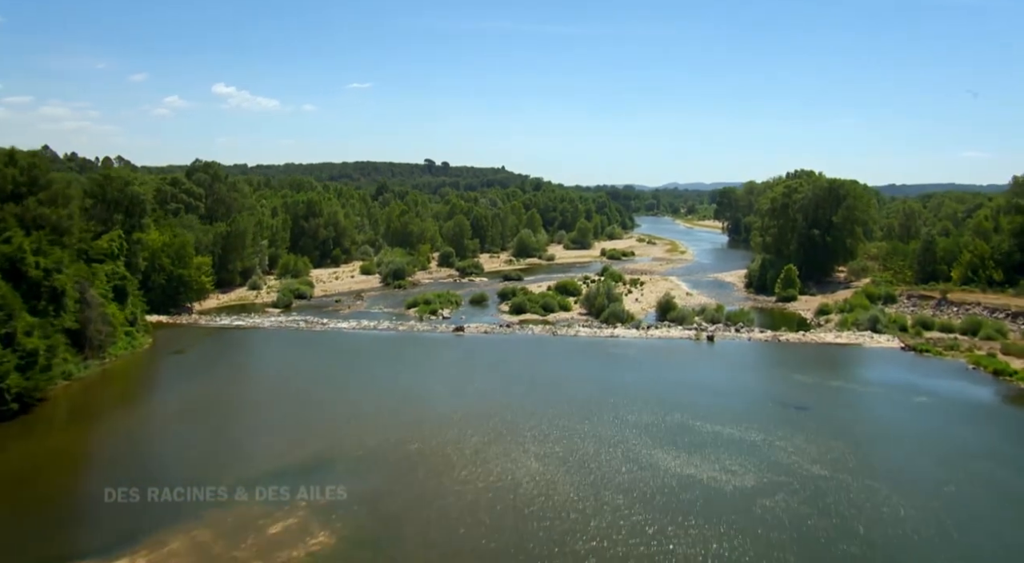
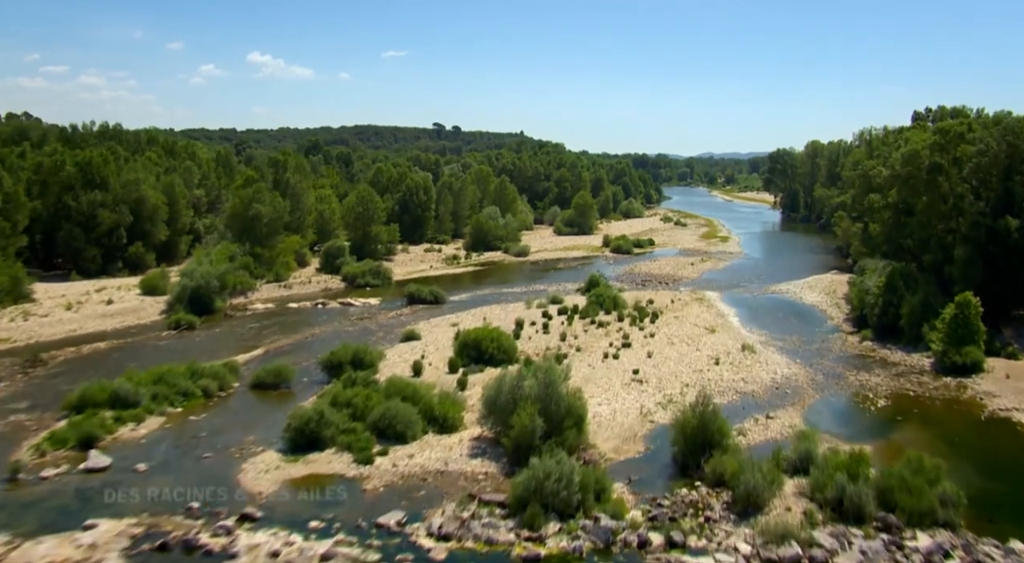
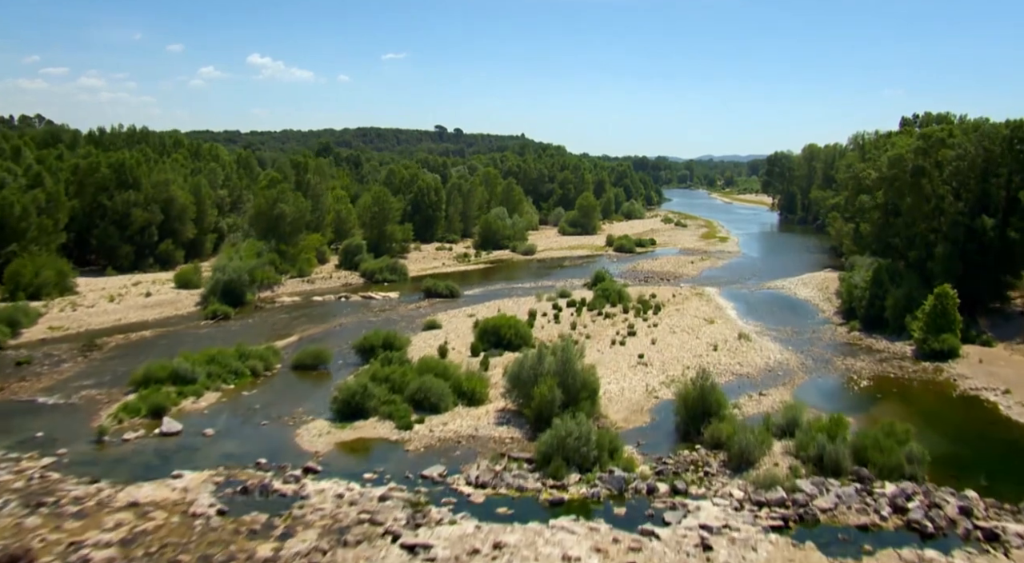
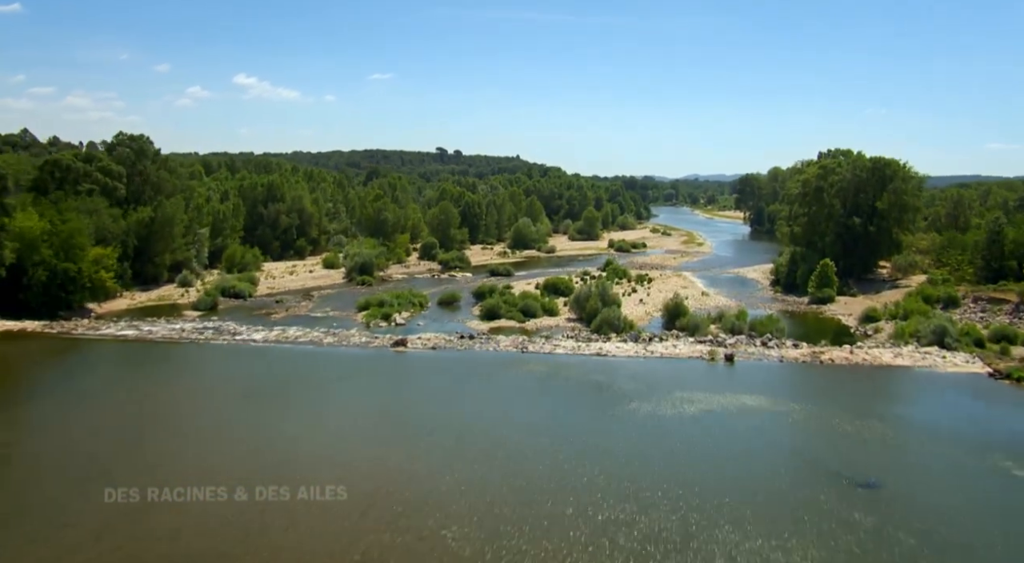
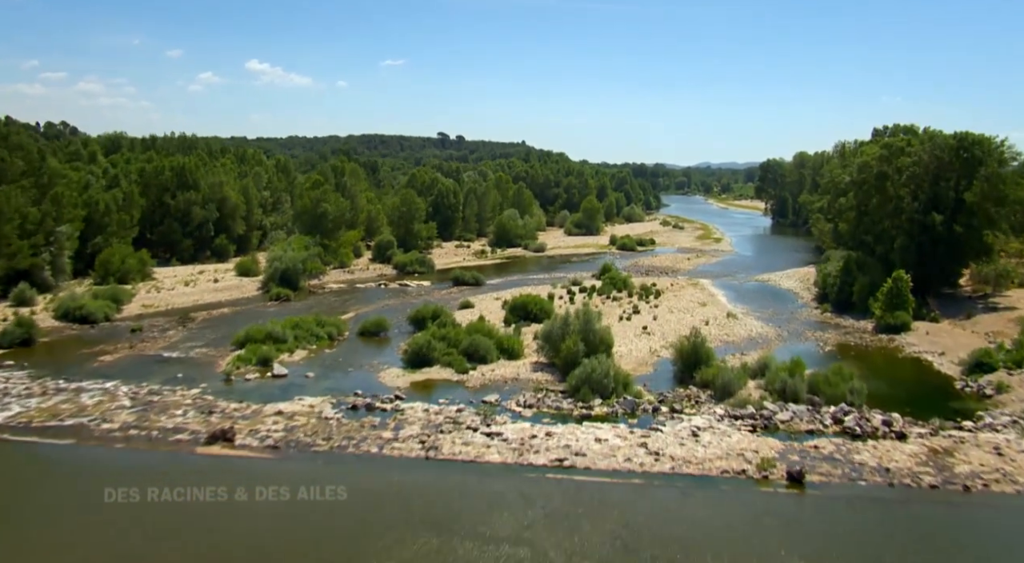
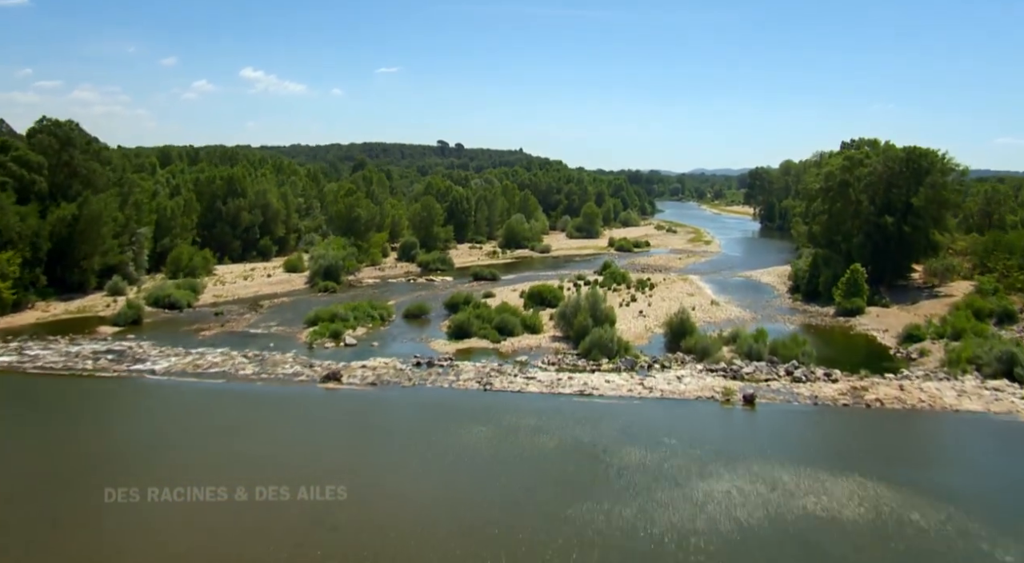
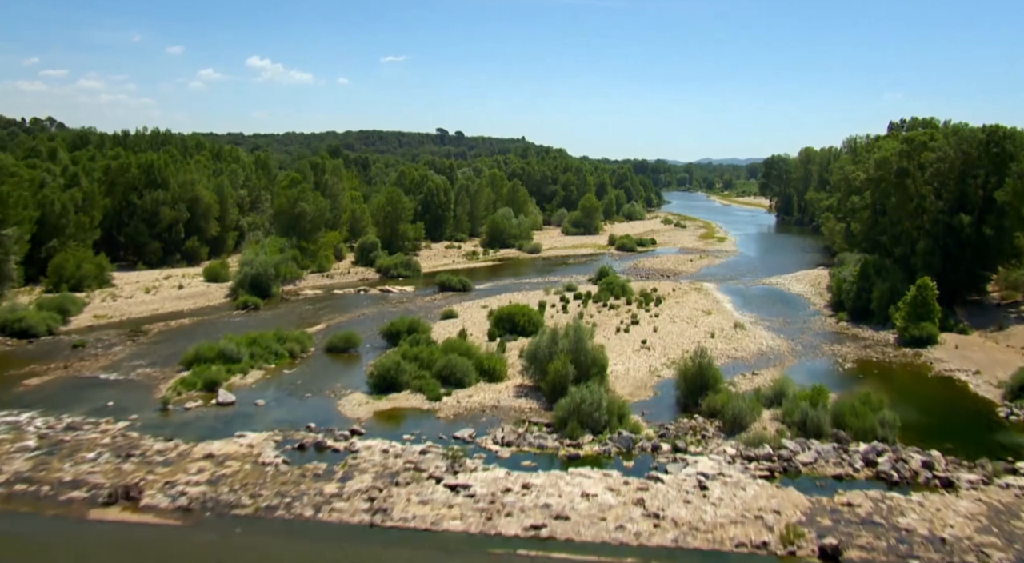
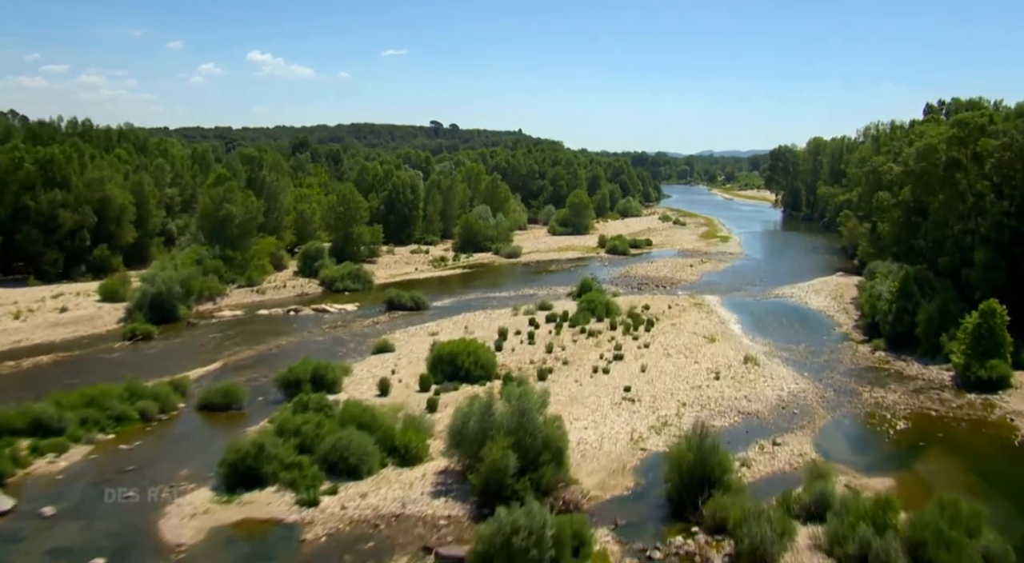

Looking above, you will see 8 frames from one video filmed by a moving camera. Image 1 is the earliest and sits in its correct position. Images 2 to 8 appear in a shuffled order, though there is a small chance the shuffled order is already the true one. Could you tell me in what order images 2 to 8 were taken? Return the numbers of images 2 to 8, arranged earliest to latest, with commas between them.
4, 6, 5, 7, 3, 2, 8
